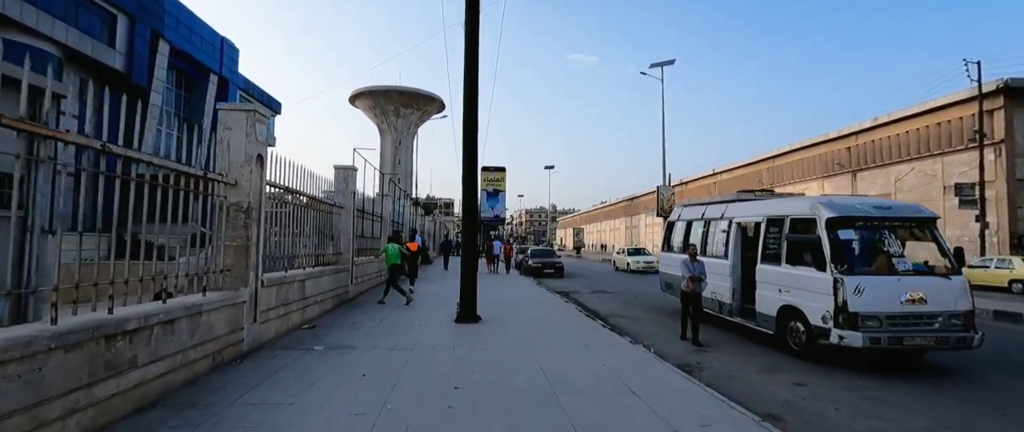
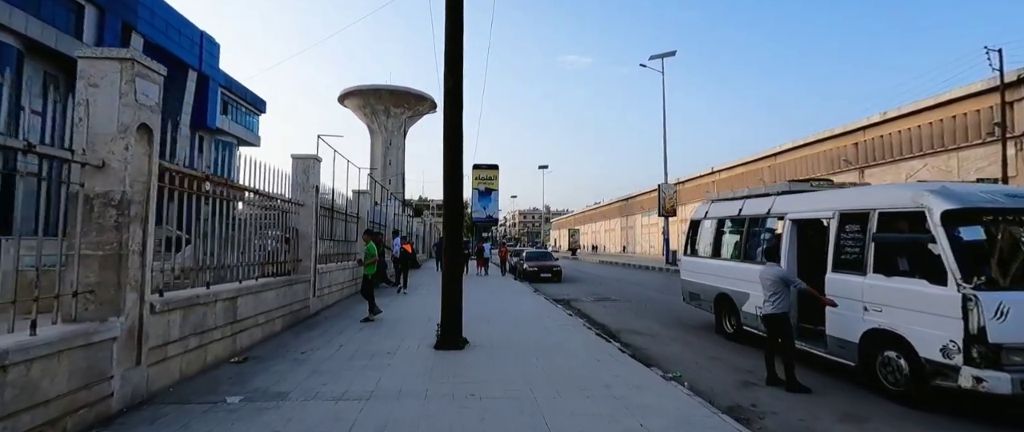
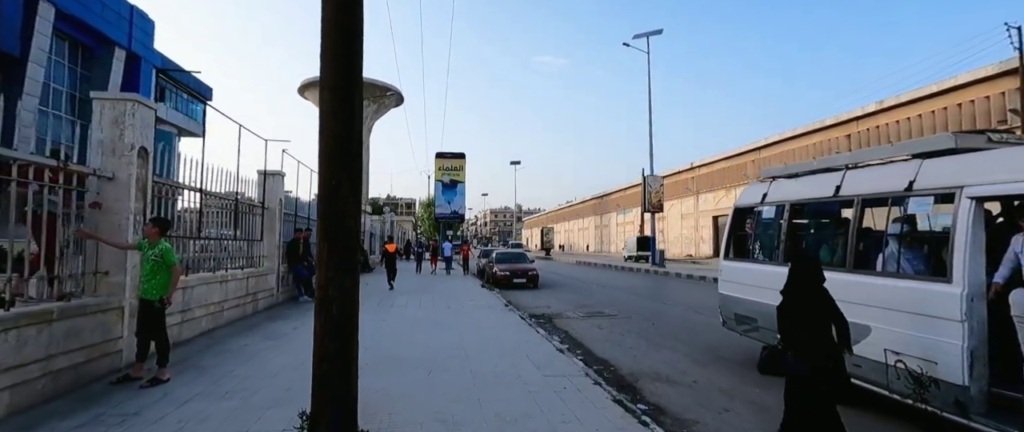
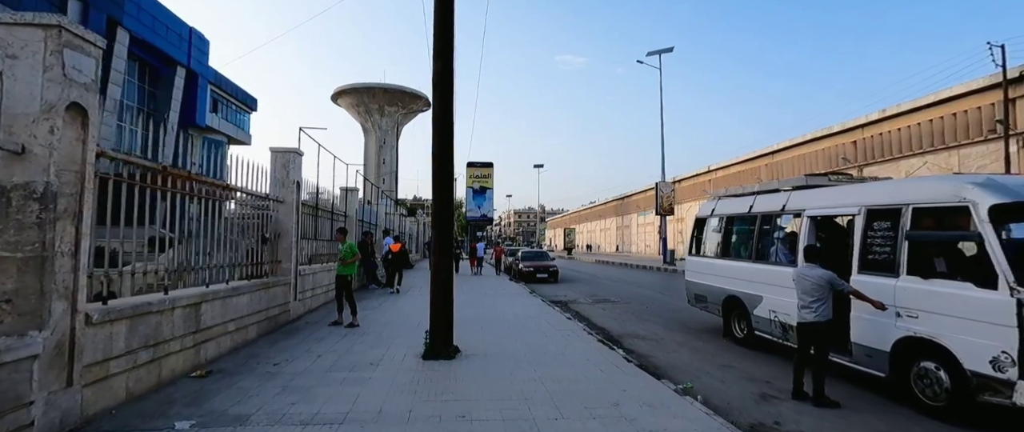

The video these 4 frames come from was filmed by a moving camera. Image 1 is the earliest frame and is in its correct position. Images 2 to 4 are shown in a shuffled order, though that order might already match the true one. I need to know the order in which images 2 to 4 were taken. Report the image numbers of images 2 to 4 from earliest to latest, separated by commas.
2, 4, 3
